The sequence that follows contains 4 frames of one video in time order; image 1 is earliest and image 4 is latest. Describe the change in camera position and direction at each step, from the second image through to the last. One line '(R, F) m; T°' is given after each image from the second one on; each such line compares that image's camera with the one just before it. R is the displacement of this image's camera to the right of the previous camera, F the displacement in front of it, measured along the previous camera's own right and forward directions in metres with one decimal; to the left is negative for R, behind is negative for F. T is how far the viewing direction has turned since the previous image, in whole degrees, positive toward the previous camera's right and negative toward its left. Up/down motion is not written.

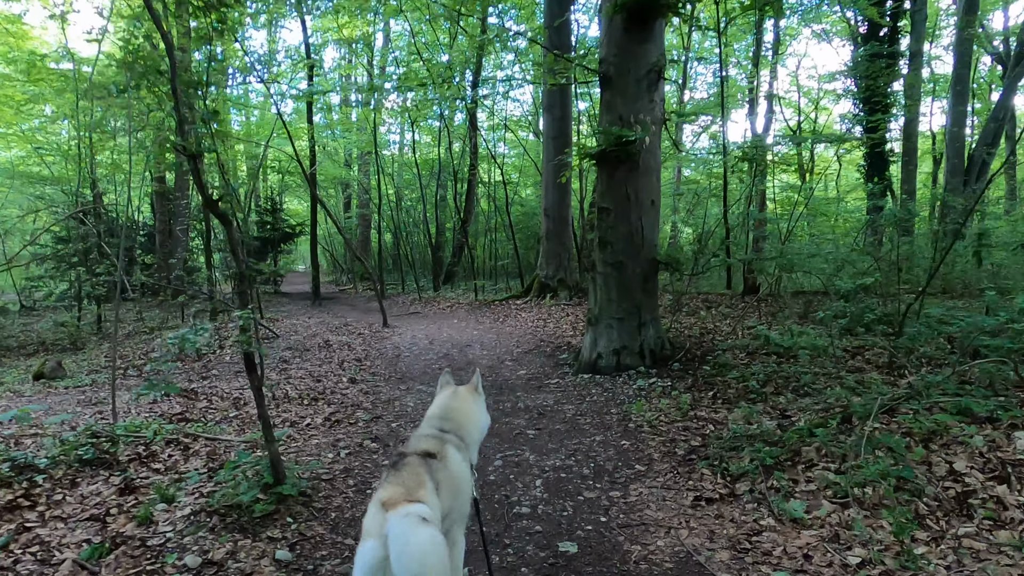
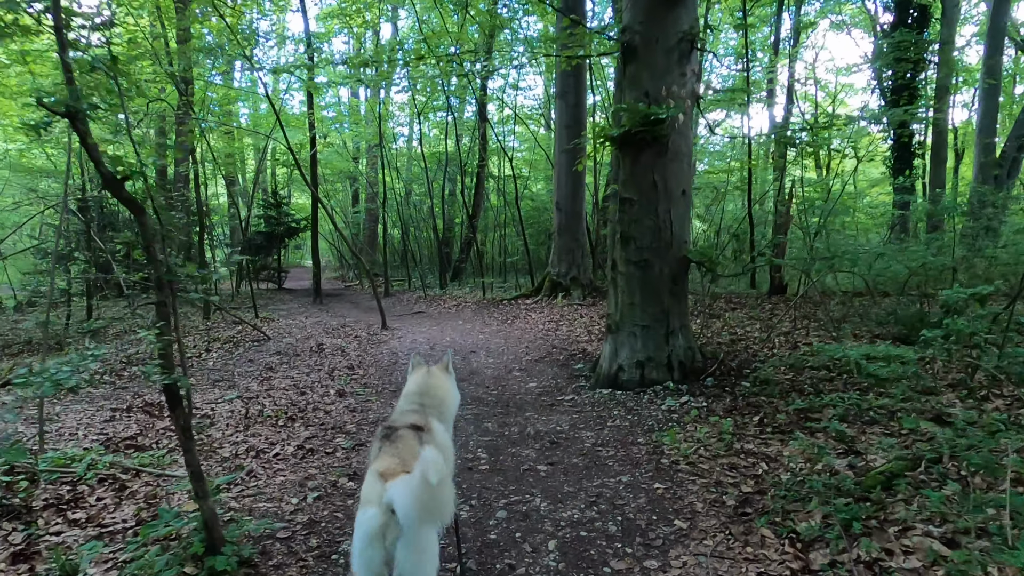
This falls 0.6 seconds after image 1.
(0.0, +0.9) m; -1°
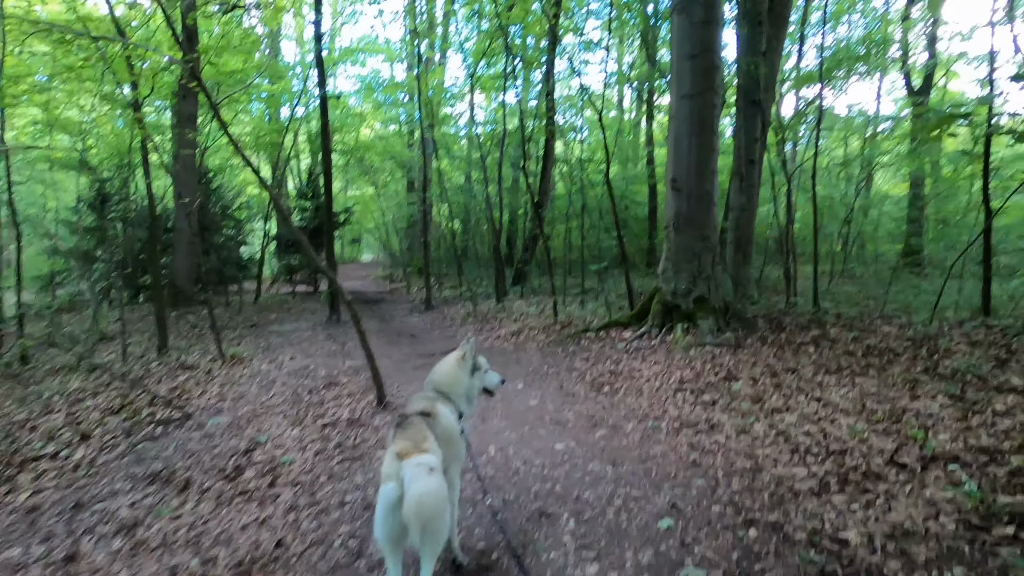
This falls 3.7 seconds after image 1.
(-0.3, +4.7) m; -6°
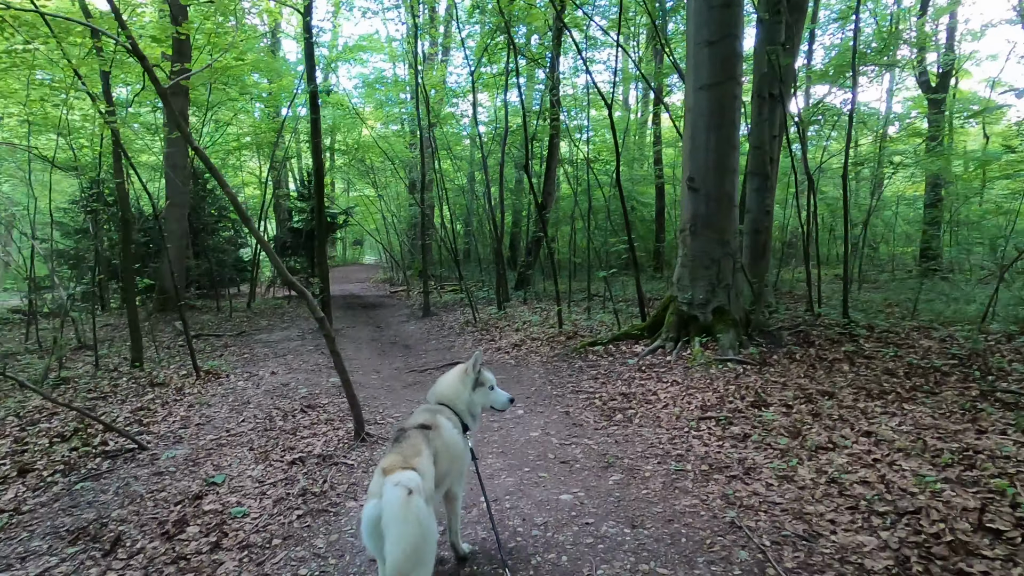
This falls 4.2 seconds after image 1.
(0.0, +0.8) m; 0°
